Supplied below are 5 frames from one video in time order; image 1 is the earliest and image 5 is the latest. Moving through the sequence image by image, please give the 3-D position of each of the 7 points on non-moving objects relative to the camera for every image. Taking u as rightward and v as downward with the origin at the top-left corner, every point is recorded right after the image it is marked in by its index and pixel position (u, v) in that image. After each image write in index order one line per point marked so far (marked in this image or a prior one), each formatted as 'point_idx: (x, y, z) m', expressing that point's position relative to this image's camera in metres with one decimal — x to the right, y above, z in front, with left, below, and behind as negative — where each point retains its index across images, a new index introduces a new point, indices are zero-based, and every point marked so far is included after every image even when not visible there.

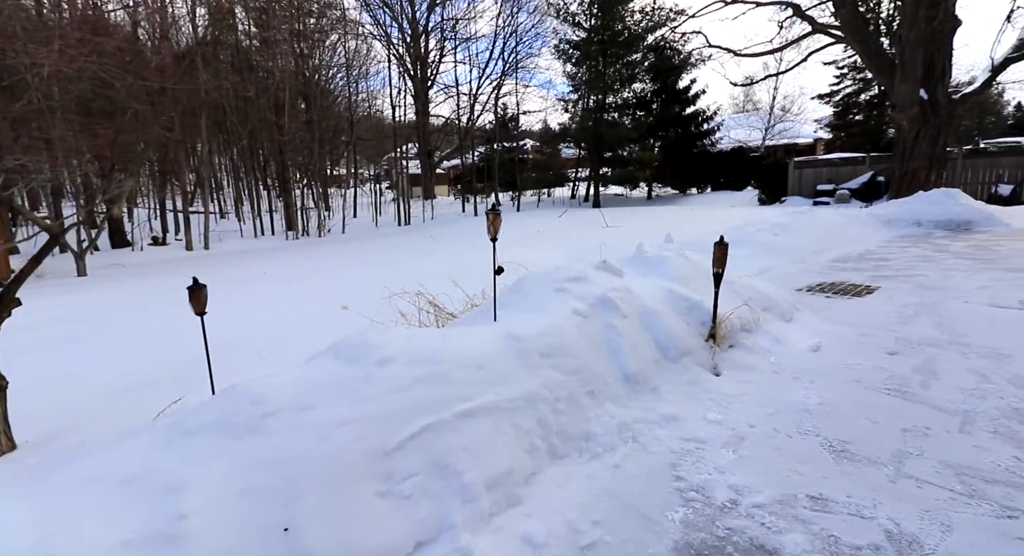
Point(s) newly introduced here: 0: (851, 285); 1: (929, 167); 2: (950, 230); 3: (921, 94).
0: (+3.5, 0.0, +6.2) m
1: (+9.2, +2.7, +13.8) m
2: (+7.4, +0.9, +10.3) m
3: (+8.5, +4.1, +13.1) m
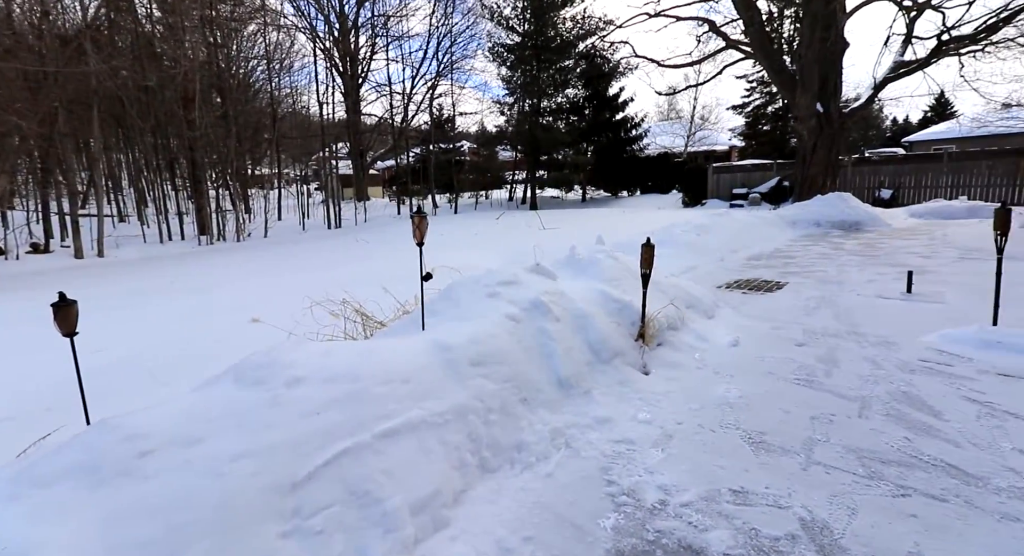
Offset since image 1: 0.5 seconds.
0: (+2.8, 0.0, +6.5) m
1: (+7.6, +2.7, +14.8) m
2: (+6.2, +0.9, +11.0) m
3: (+6.9, +4.1, +13.9) m
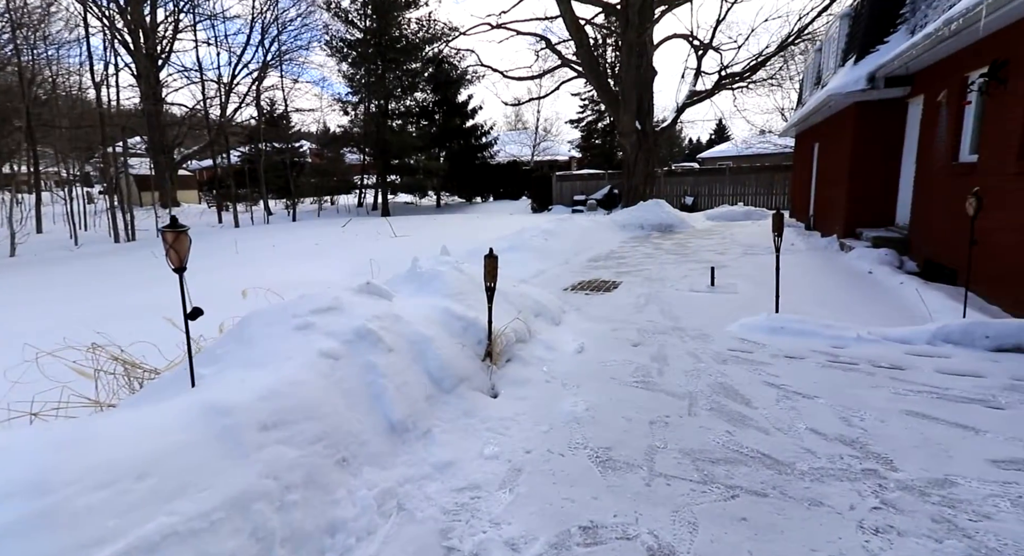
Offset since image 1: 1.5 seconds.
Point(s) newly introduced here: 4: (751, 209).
0: (+1.1, -0.1, +6.9) m
1: (+3.7, +2.6, +16.1) m
2: (+3.3, +0.9, +12.1) m
3: (+3.2, +4.0, +15.1) m
4: (+6.5, +1.9, +16.2) m
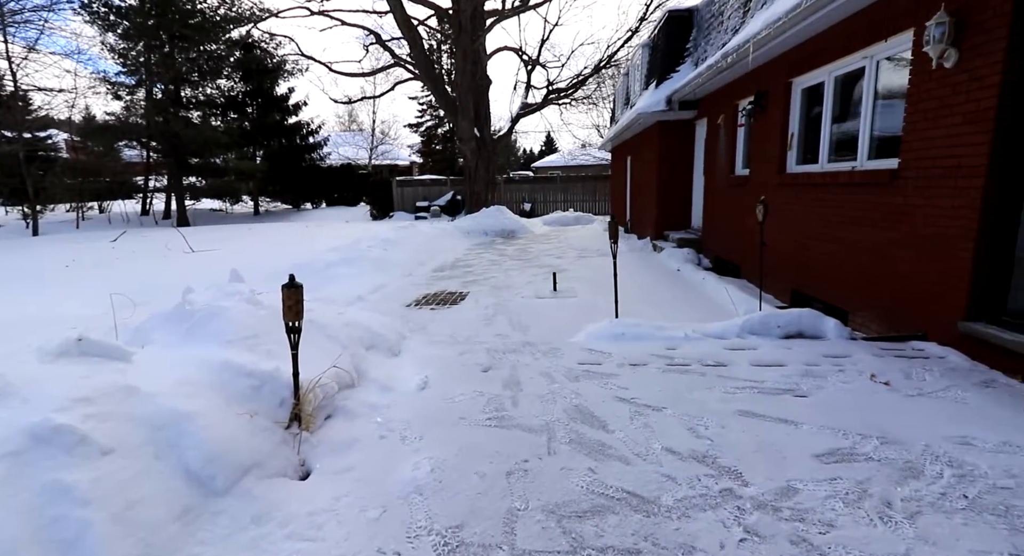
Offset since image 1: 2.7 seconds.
0: (-0.7, -0.2, +6.7) m
1: (-0.7, +2.4, +16.2) m
2: (0.0, +0.7, +12.3) m
3: (-0.9, +3.8, +15.2) m
4: (+2.1, +1.8, +17.1) m
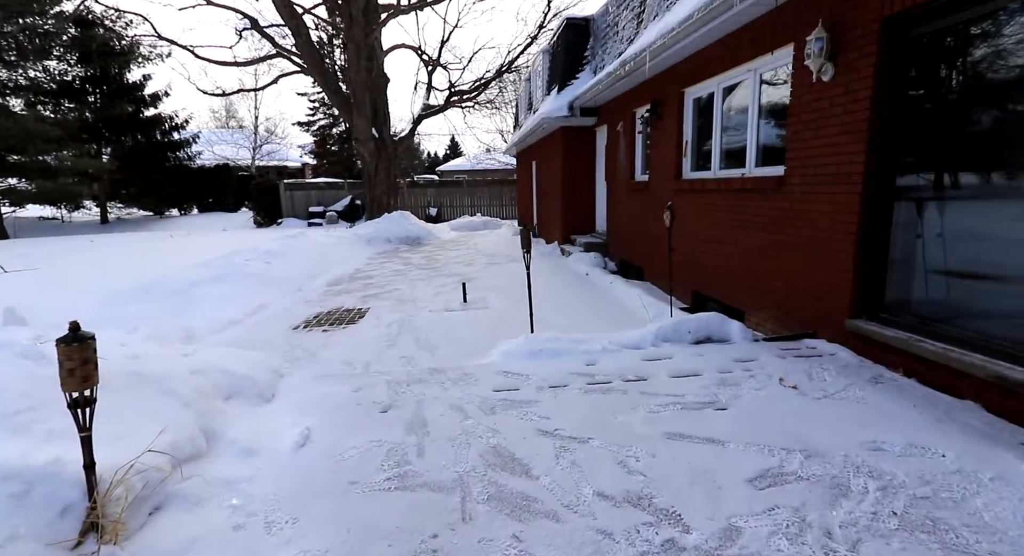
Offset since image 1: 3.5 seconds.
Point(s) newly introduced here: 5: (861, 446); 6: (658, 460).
0: (-1.7, -0.3, +6.2) m
1: (-3.3, +2.2, +15.7) m
2: (-1.9, +0.6, +11.9) m
3: (-3.3, +3.6, +14.6) m
4: (-0.6, +1.7, +16.9) m
5: (+1.5, -0.7, +2.5) m
6: (+0.6, -0.7, +2.4) m
